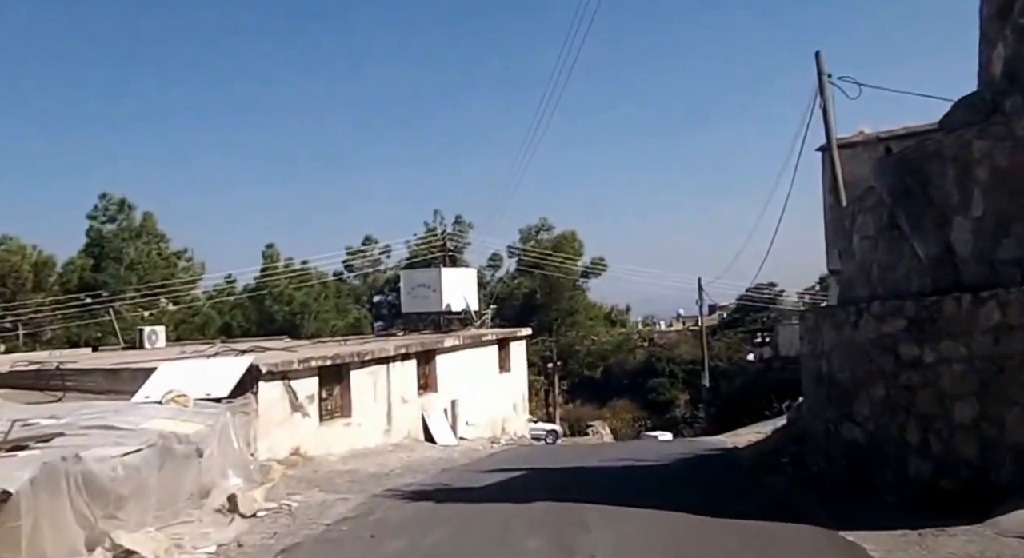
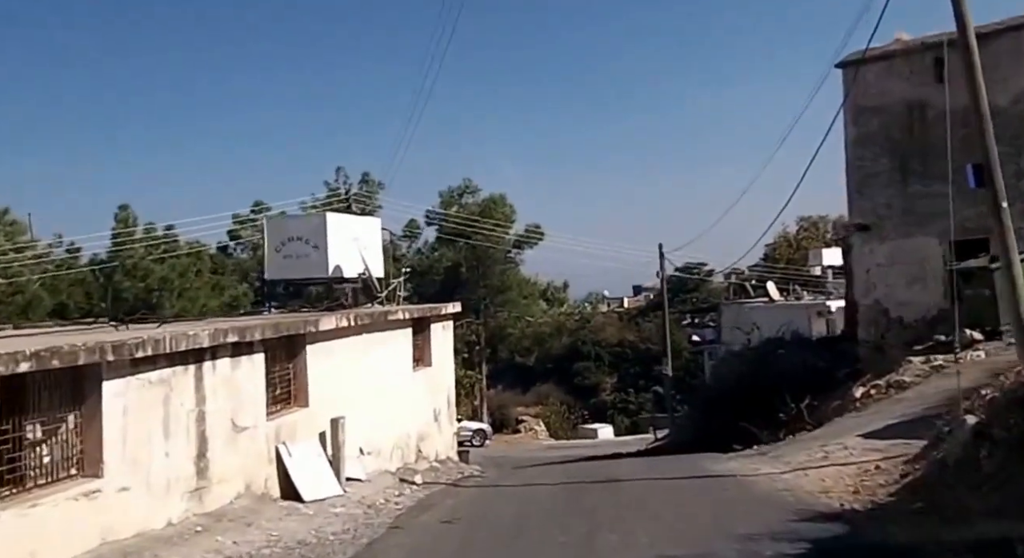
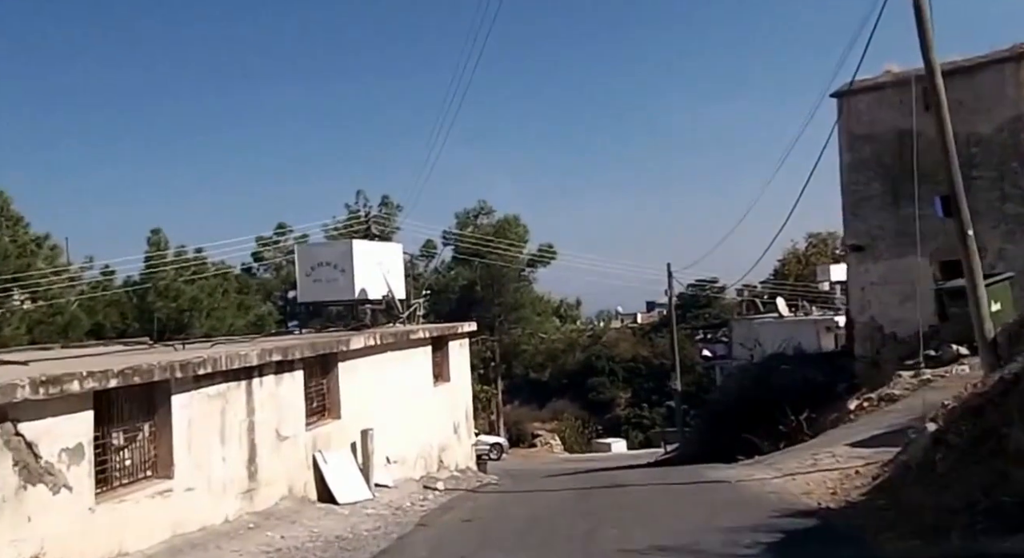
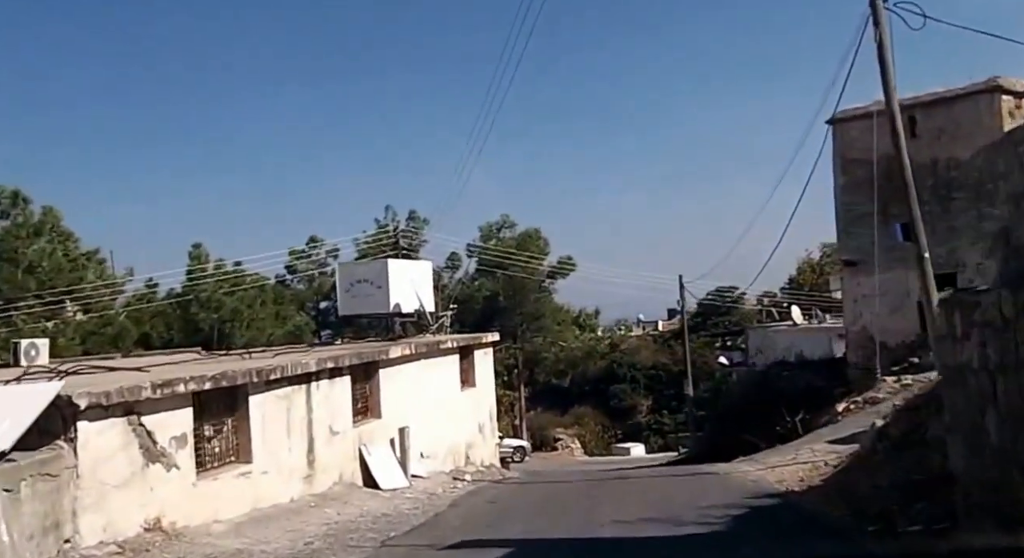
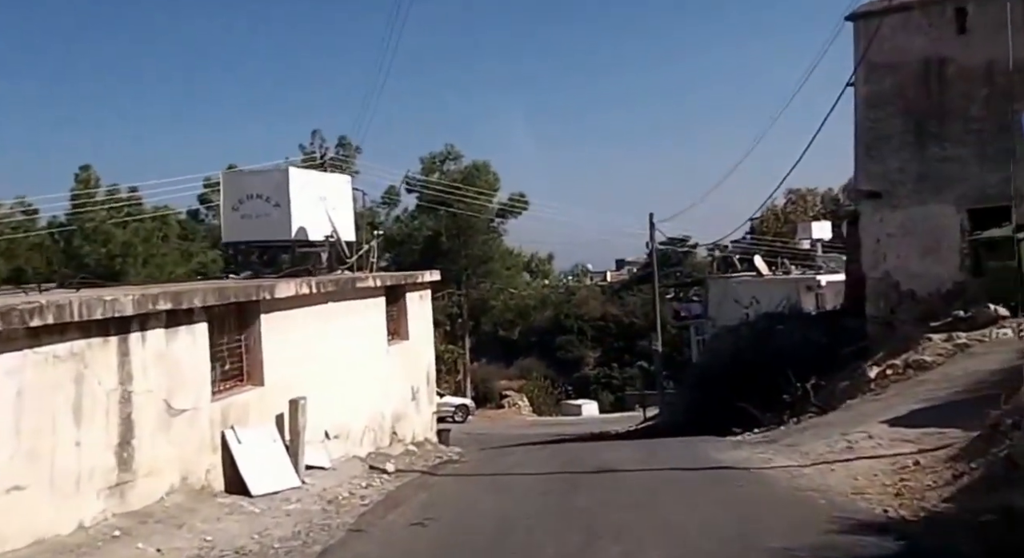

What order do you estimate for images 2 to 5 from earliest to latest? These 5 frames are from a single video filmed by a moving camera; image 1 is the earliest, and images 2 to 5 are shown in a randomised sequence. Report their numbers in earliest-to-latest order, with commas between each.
4, 3, 2, 5
